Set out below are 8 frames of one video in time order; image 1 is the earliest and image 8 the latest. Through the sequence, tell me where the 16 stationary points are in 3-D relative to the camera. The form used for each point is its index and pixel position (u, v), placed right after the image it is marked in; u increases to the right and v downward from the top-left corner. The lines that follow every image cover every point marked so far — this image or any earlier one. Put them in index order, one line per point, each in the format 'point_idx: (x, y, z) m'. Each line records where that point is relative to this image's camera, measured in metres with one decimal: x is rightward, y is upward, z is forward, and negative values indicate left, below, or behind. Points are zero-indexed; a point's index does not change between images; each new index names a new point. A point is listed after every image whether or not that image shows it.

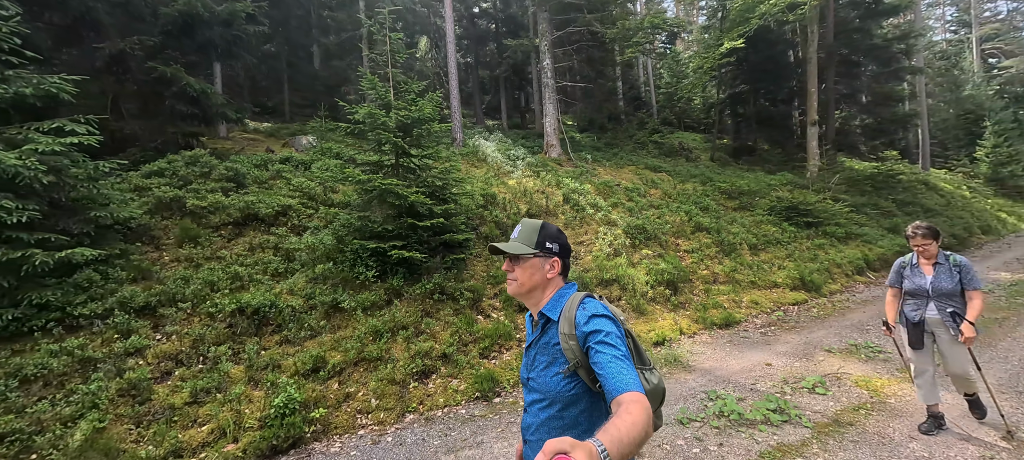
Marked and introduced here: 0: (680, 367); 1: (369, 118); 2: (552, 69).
0: (+2.6, -2.0, +5.8) m
1: (-2.4, +2.0, +6.9) m
2: (+1.8, +7.4, +17.5) m
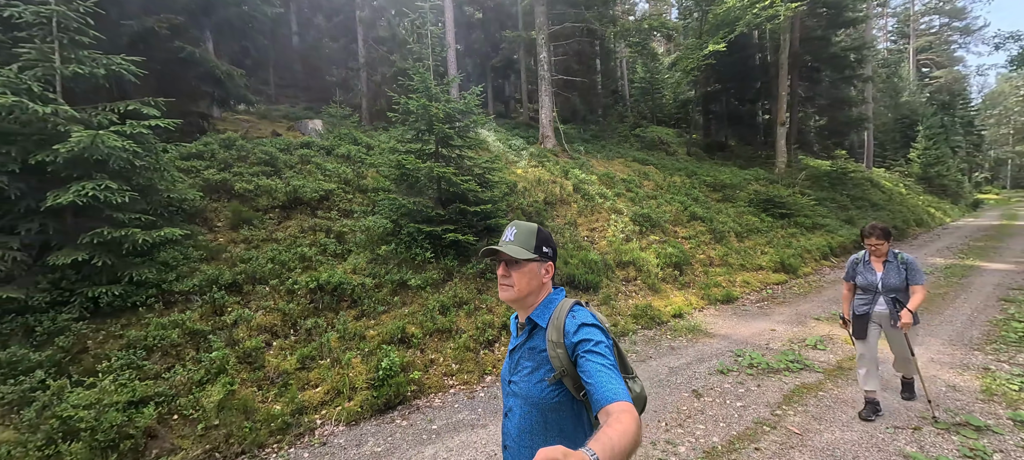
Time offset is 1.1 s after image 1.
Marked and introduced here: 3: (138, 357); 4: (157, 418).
0: (+3.4, -1.8, +6.8) m
1: (-1.7, +2.3, +7.3) m
2: (+1.7, +7.9, +18.1) m
3: (-4.1, -1.4, +4.3) m
4: (-3.4, -1.9, +3.9) m
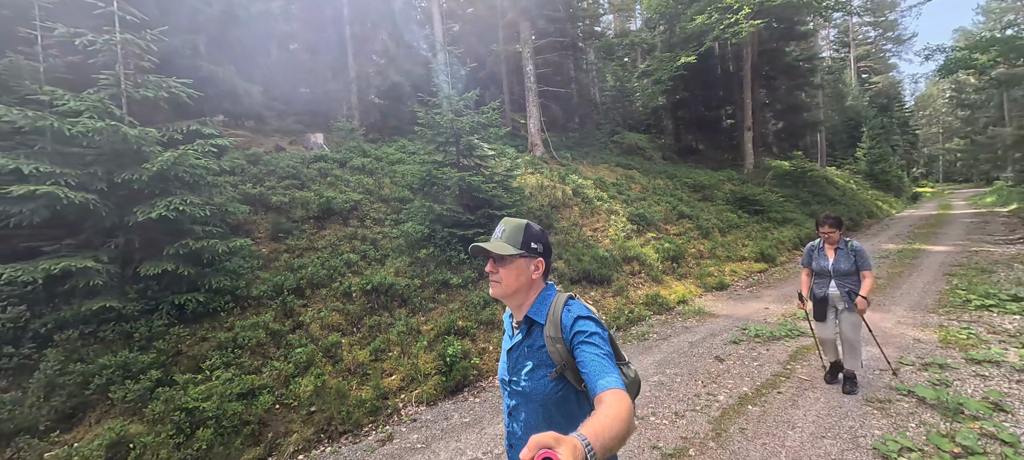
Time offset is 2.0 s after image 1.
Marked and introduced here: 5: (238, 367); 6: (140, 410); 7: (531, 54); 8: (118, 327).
0: (+3.9, -1.7, +7.8) m
1: (-1.3, +2.2, +8.0) m
2: (+1.1, +7.7, +19.1) m
3: (-3.4, -1.5, +4.8) m
4: (-2.6, -2.0, +4.4) m
5: (-3.2, -1.6, +4.7) m
6: (-3.8, -1.9, +4.0) m
7: (+0.9, +8.8, +19.3) m
8: (-4.7, -1.2, +4.6) m
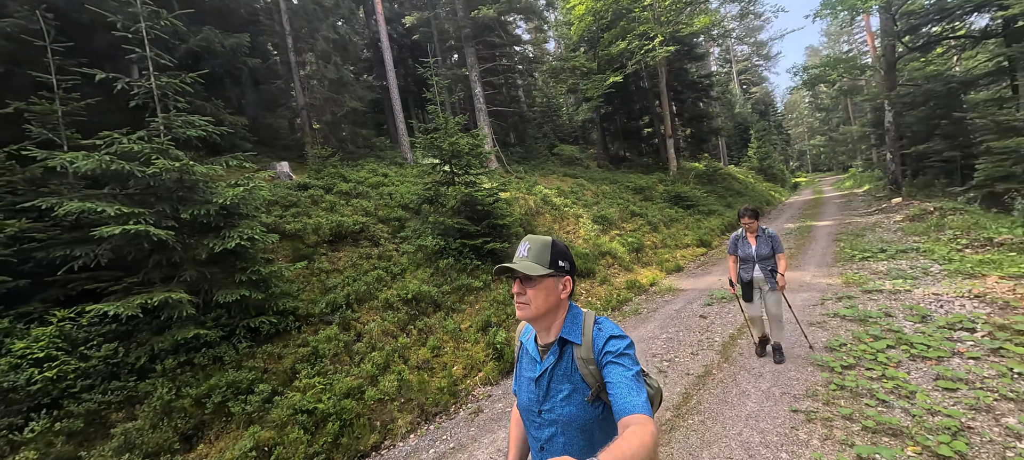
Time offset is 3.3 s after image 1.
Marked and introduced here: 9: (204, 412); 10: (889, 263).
0: (+4.1, -1.5, +9.5) m
1: (-1.4, +1.9, +8.9) m
2: (-1.5, +7.1, +20.5) m
3: (-2.6, -1.8, +5.3) m
4: (-1.8, -2.2, +5.0) m
5: (-2.4, -1.9, +5.3) m
6: (-2.9, -2.2, +4.5) m
7: (-1.8, +8.2, +20.6) m
8: (-3.9, -1.6, +4.9) m
9: (-3.5, -2.1, +4.4) m
10: (+8.2, -0.7, +8.5) m
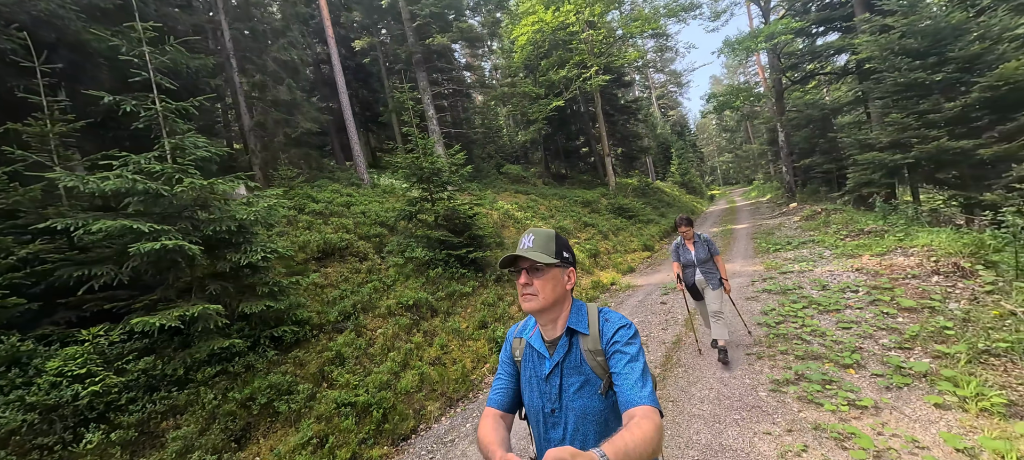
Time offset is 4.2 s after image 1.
0: (+3.5, -1.6, +10.9) m
1: (-2.0, +1.6, +9.6) m
2: (-4.2, +6.2, +21.3) m
3: (-2.4, -2.0, +5.7) m
4: (-1.5, -2.3, +5.5) m
5: (-2.2, -2.1, +5.7) m
6: (-2.6, -2.3, +4.8) m
7: (-4.5, +7.2, +21.4) m
8: (-3.7, -1.8, +5.1) m
9: (-3.2, -2.2, +4.7) m
10: (+7.7, -0.6, +10.6) m
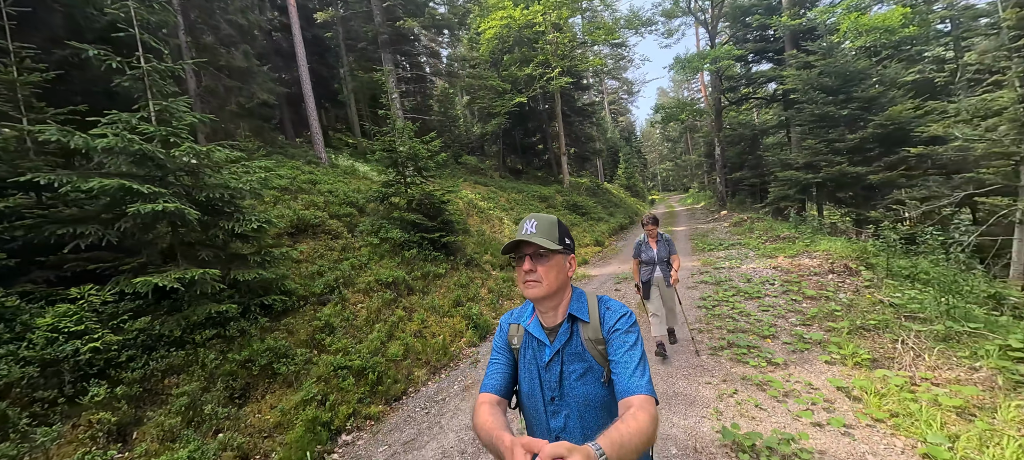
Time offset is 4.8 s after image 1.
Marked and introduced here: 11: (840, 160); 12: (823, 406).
0: (+2.4, -1.5, +12.0) m
1: (-2.7, +2.1, +9.9) m
2: (-6.1, +7.0, +21.0) m
3: (-2.7, -1.6, +6.0) m
4: (-1.8, -2.0, +6.0) m
5: (-2.5, -1.7, +6.0) m
6: (-2.8, -1.9, +5.1) m
7: (-6.4, +8.0, +21.1) m
8: (-3.9, -1.3, +5.2) m
9: (-3.3, -1.8, +4.9) m
10: (+6.7, -0.7, +12.2) m
11: (+11.2, +2.4, +13.2) m
12: (+3.1, -1.7, +3.8) m
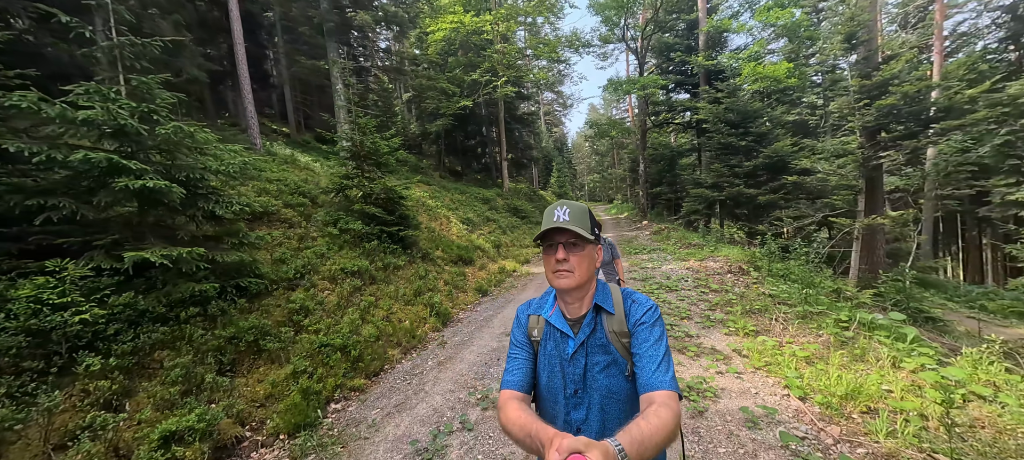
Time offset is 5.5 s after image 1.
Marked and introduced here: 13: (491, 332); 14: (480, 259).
0: (+0.8, -1.5, +13.1) m
1: (-3.7, +2.3, +10.2) m
2: (-8.9, +7.3, +20.6) m
3: (-3.3, -1.4, +6.3) m
4: (-2.4, -1.8, +6.4) m
5: (-3.1, -1.5, +6.3) m
6: (-3.1, -1.7, +5.4) m
7: (-9.2, +8.3, +20.6) m
8: (-4.2, -1.1, +5.3) m
9: (-3.6, -1.6, +5.1) m
10: (+4.9, -0.9, +14.1) m
11: (+9.3, +2.0, +15.9) m
12: (+2.8, -1.8, +5.2) m
13: (-0.4, -2.0, +7.5) m
14: (-1.1, -1.0, +13.4) m
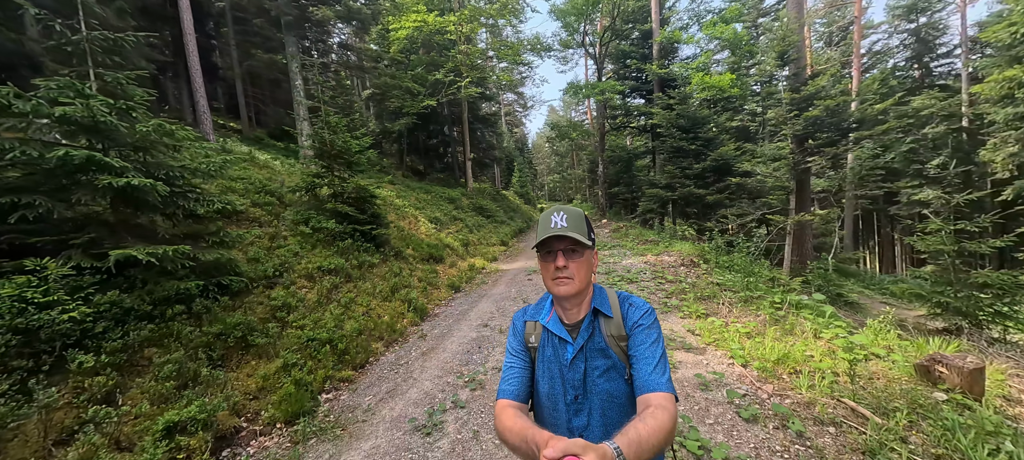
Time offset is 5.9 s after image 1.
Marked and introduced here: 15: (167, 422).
0: (-0.3, -1.4, +13.6) m
1: (-4.5, +2.3, +10.2) m
2: (-10.7, +7.3, +20.0) m
3: (-3.6, -1.4, +6.4) m
4: (-2.8, -1.7, +6.6) m
5: (-3.4, -1.4, +6.5) m
6: (-3.4, -1.7, +5.5) m
7: (-11.0, +8.3, +20.1) m
8: (-4.5, -1.0, +5.3) m
9: (-3.9, -1.5, +5.2) m
10: (+3.7, -0.8, +15.0) m
11: (+7.9, +2.1, +17.2) m
12: (+2.6, -1.7, +5.9) m
13: (-0.9, -1.9, +7.9) m
14: (-2.2, -1.0, +13.7) m
15: (-3.5, -1.9, +3.9) m
